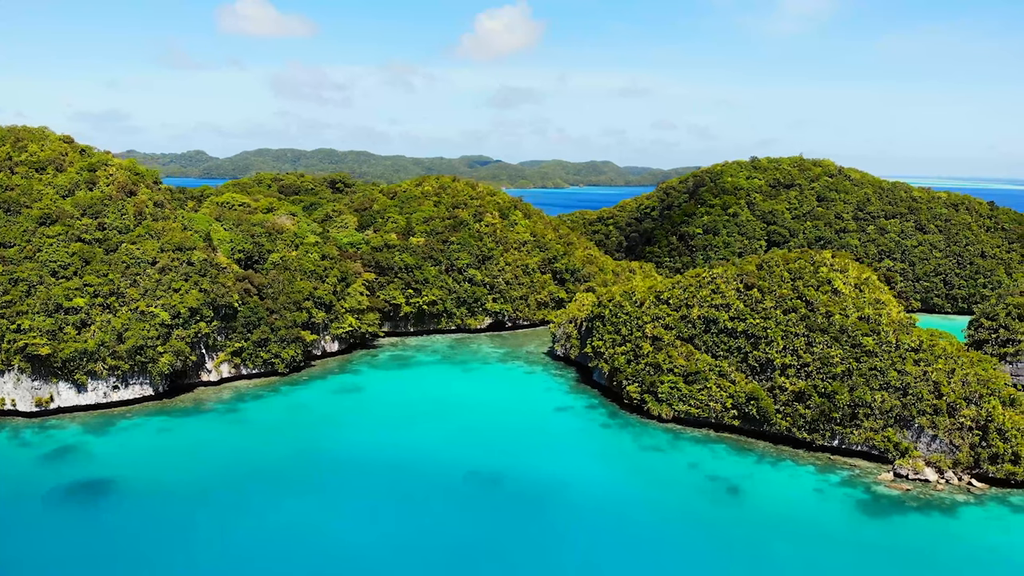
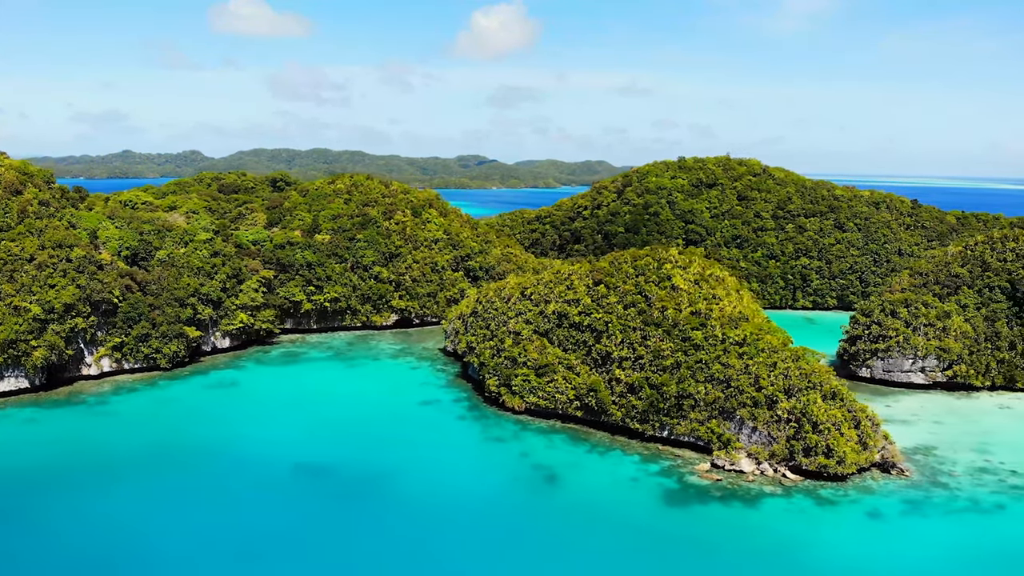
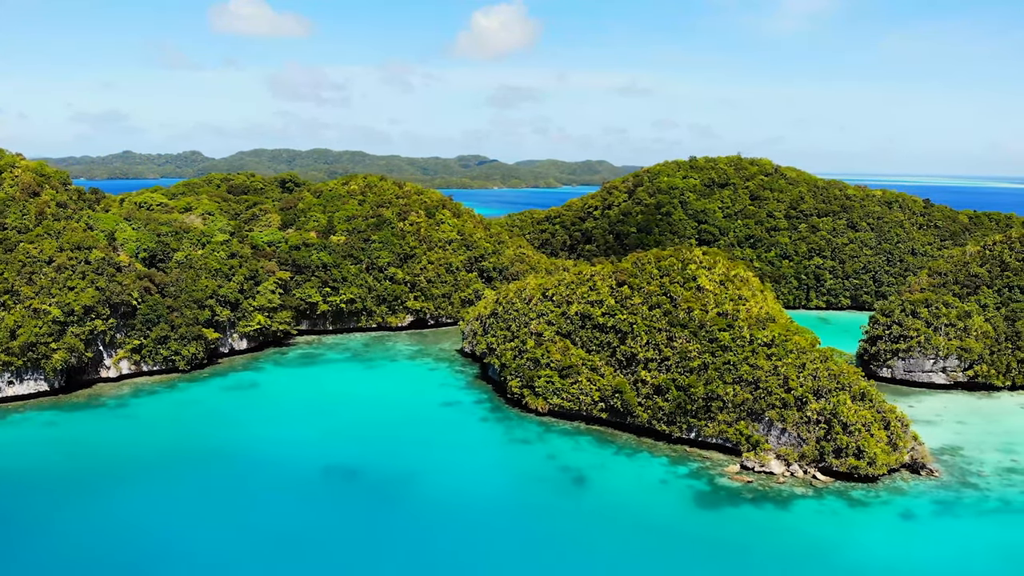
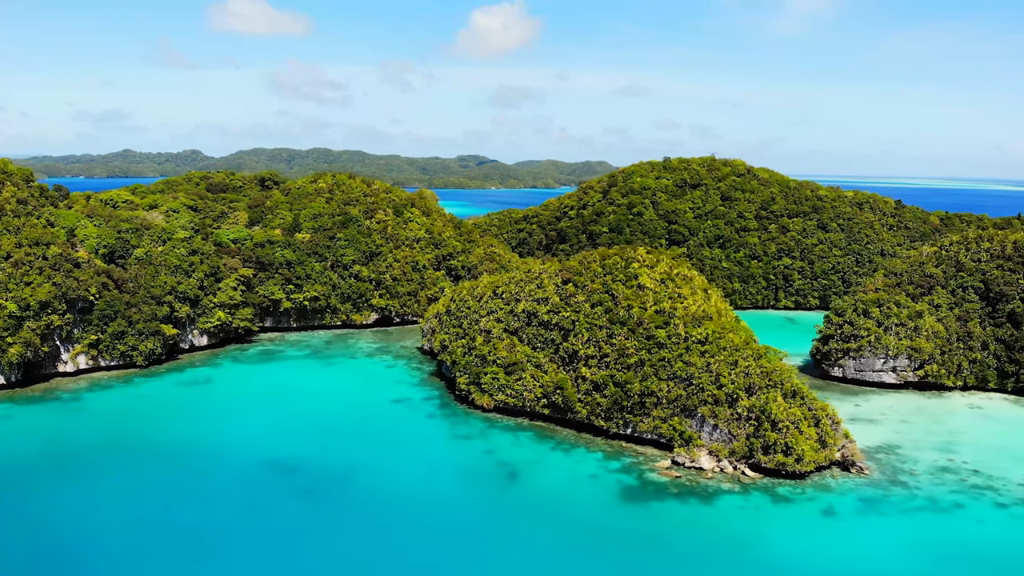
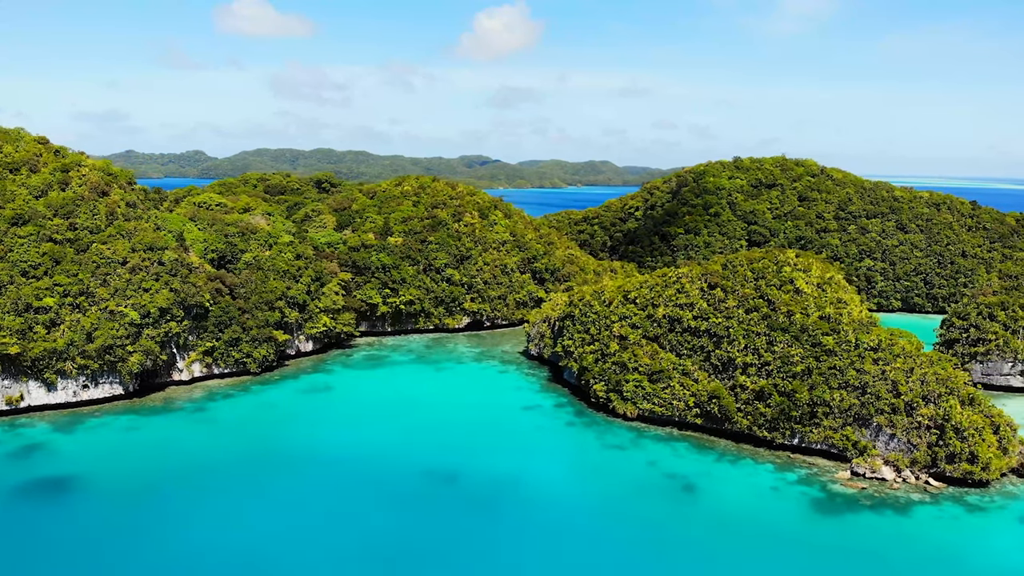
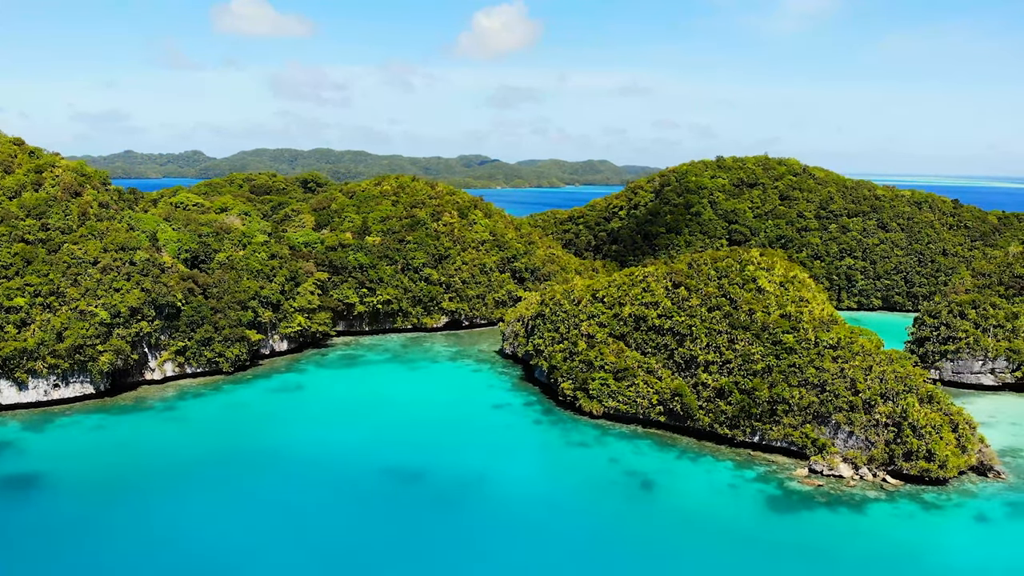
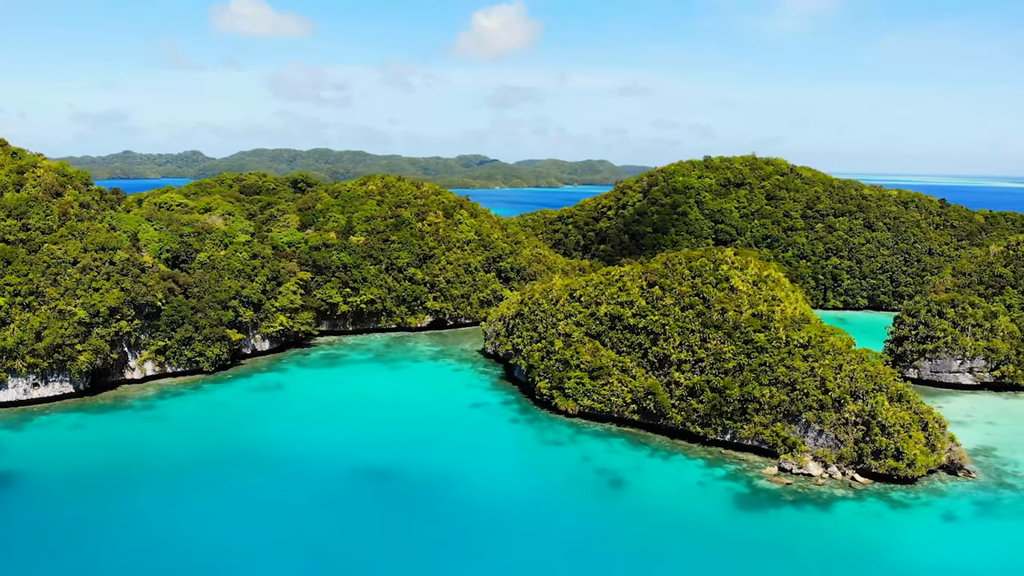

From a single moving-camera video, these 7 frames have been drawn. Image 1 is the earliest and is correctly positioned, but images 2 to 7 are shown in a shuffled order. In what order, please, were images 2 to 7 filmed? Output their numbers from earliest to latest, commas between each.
5, 6, 7, 3, 2, 4
